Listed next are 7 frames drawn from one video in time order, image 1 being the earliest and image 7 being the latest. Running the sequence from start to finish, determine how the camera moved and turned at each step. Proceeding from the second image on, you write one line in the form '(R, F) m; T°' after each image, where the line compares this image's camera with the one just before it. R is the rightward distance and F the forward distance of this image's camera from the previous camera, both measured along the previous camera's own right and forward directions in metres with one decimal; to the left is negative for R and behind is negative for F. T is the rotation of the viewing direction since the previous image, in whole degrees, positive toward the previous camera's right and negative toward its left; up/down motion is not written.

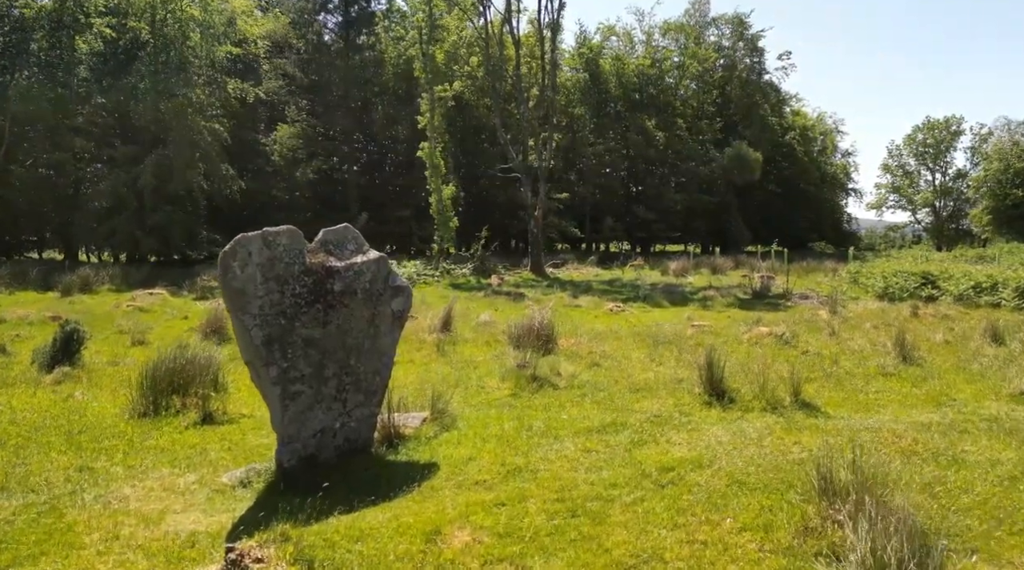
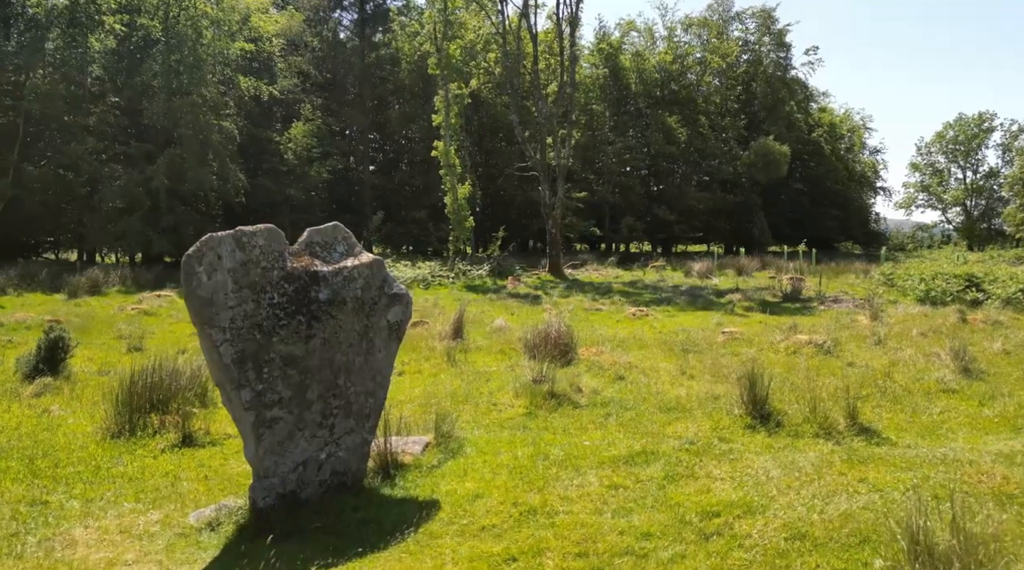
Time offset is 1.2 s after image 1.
(0.0, +1.3) m; -1°
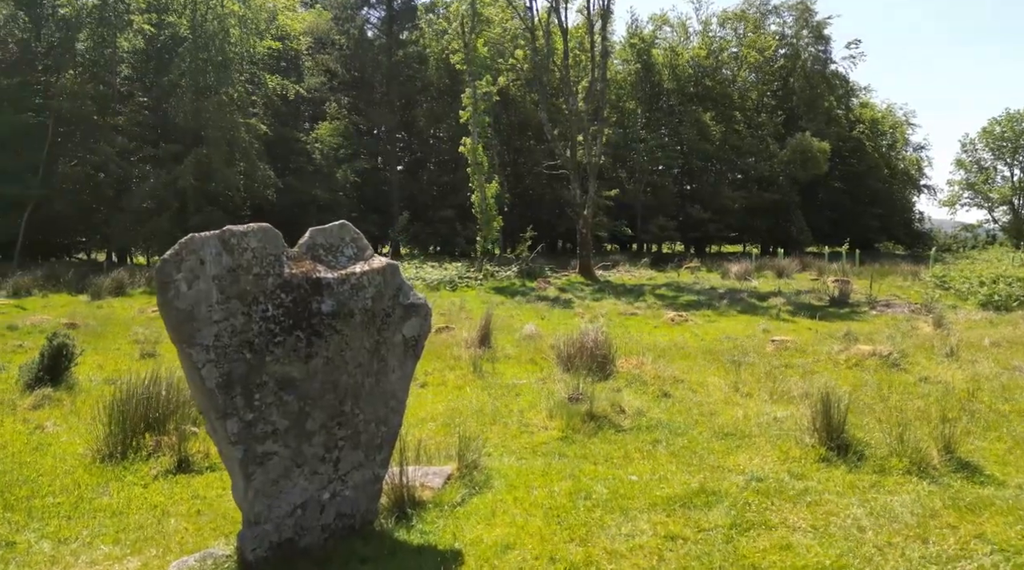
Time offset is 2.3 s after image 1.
(-0.1, +1.3) m; -2°
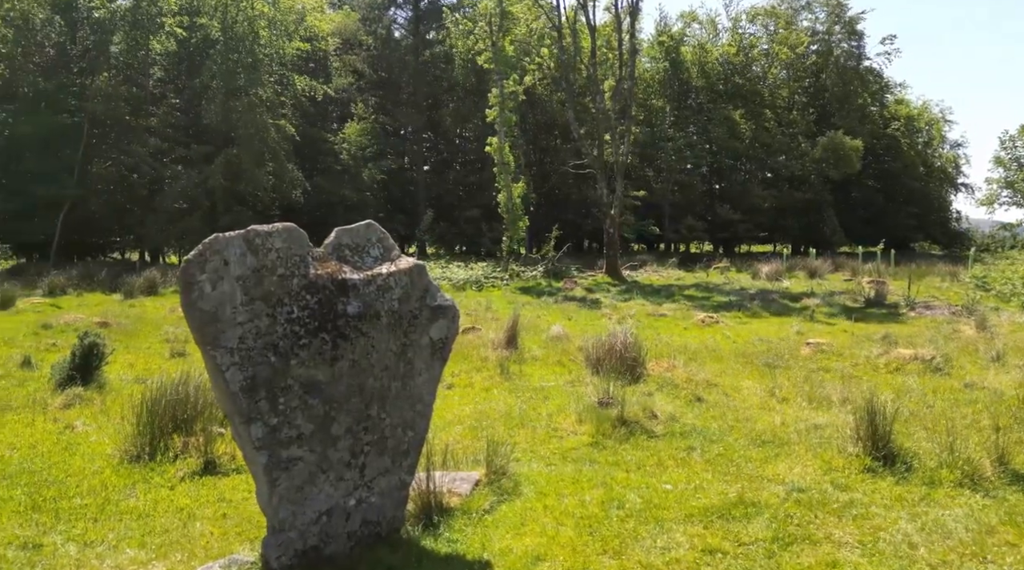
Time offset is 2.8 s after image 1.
(0.0, +0.2) m; -2°
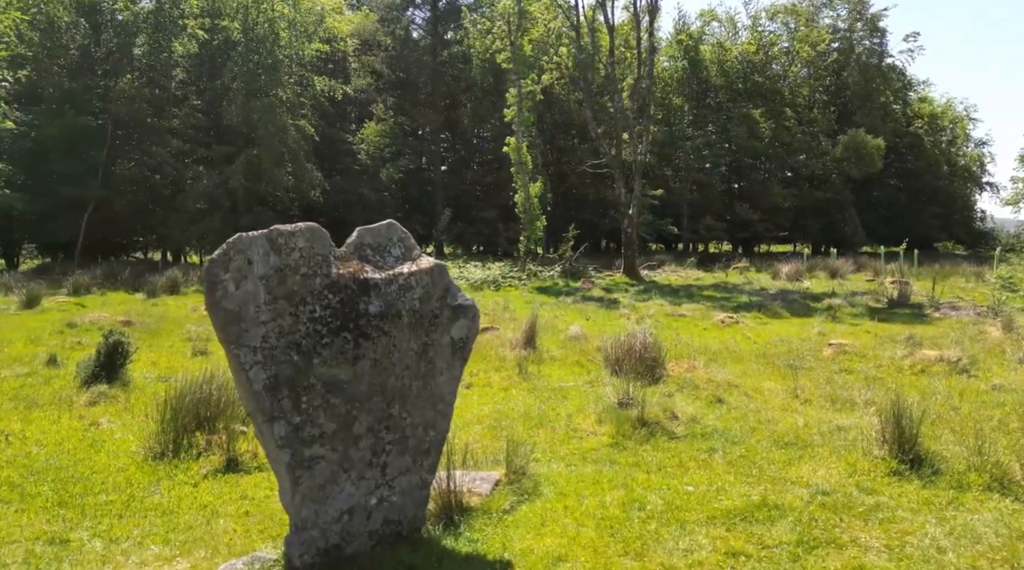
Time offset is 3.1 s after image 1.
(0.0, 0.0) m; -1°
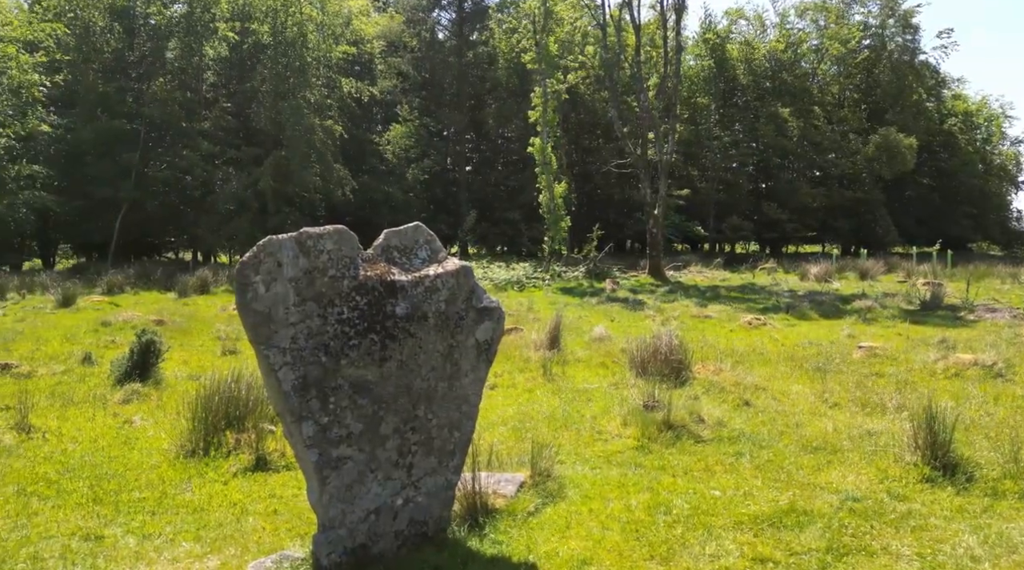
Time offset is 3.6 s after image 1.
(0.0, 0.0) m; -1°
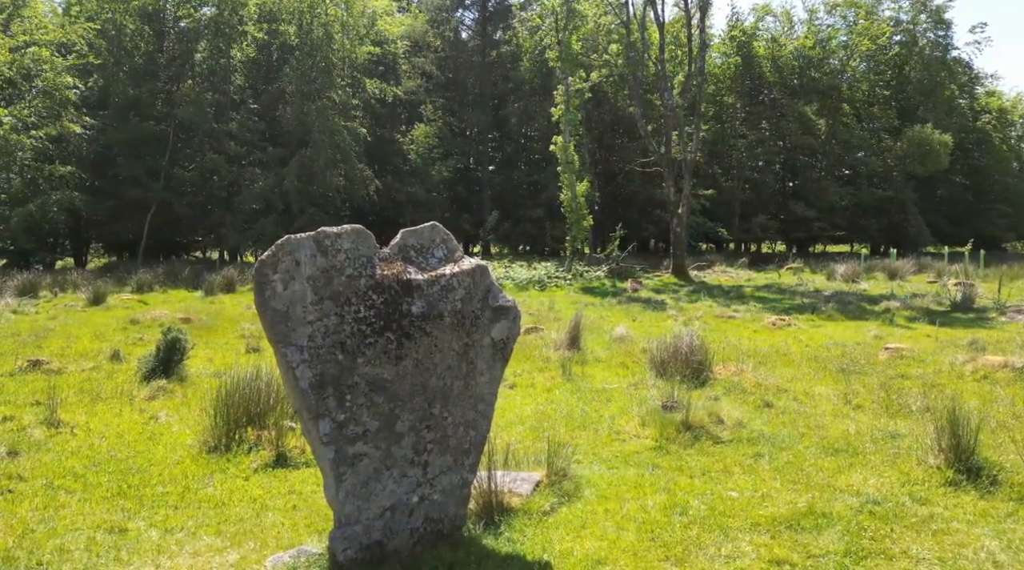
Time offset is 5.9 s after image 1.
(+0.1, 0.0) m; -1°
